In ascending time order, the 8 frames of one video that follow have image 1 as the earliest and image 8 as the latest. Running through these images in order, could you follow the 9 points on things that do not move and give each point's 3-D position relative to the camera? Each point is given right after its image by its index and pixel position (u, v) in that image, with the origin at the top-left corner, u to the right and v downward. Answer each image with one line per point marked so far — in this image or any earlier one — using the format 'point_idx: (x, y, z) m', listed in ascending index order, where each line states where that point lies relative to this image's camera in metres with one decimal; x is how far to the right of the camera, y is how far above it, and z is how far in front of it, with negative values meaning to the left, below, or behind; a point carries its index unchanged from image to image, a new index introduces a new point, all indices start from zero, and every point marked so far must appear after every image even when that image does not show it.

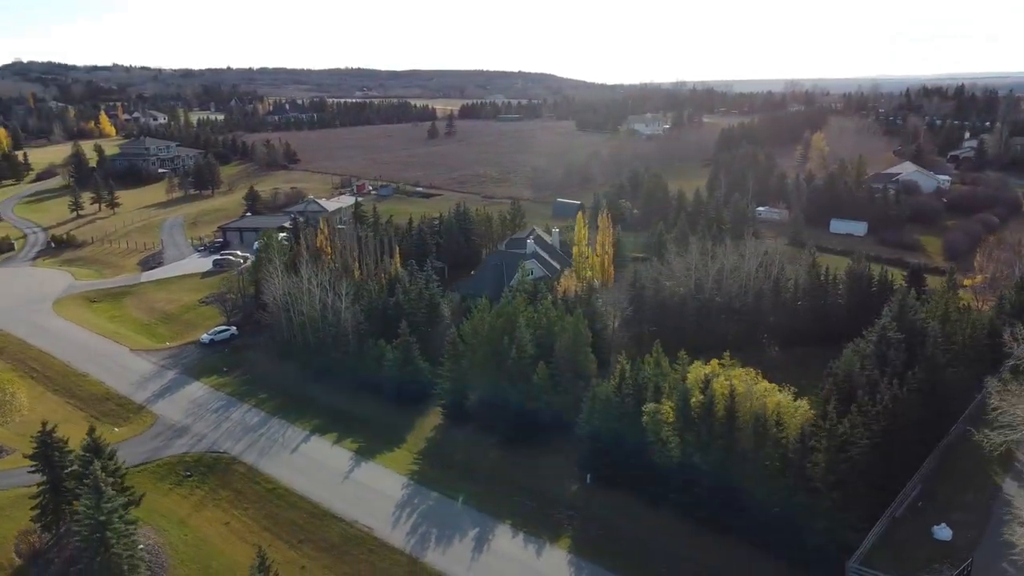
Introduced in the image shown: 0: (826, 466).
0: (+6.2, -3.5, +16.2) m
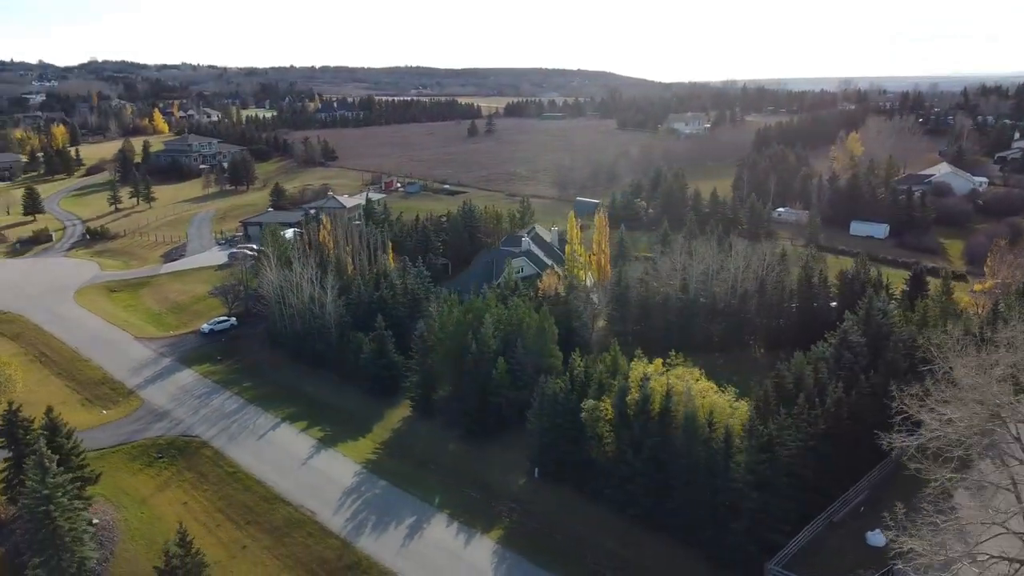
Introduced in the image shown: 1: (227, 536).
0: (+4.7, -3.6, +16.2) m
1: (-6.3, -5.5, +18.1) m
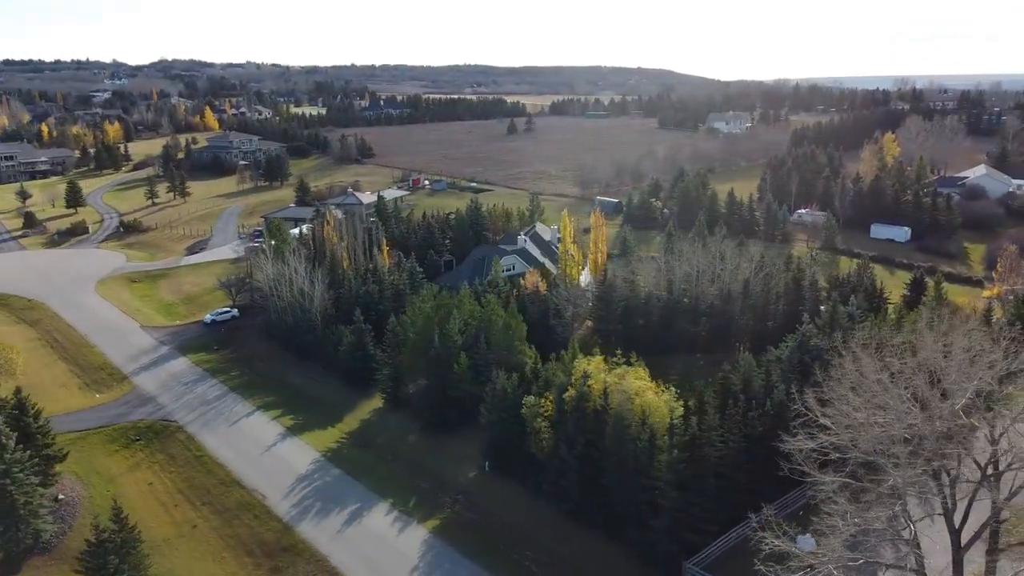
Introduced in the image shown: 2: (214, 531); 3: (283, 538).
0: (+3.1, -3.6, +16.4) m
1: (-7.7, -5.3, +19.0) m
2: (-6.7, -5.5, +18.3) m
3: (-5.0, -5.4, +17.8) m
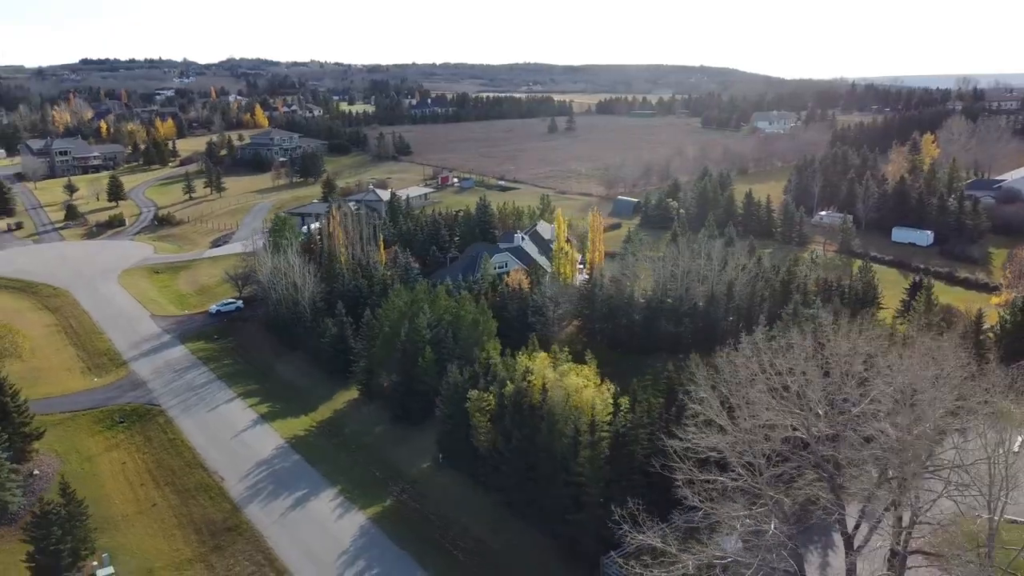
0: (+1.6, -3.5, +16.6) m
1: (-9.0, -5.1, +20.0) m
2: (-8.1, -5.2, +19.3) m
3: (-6.5, -5.2, +18.6) m
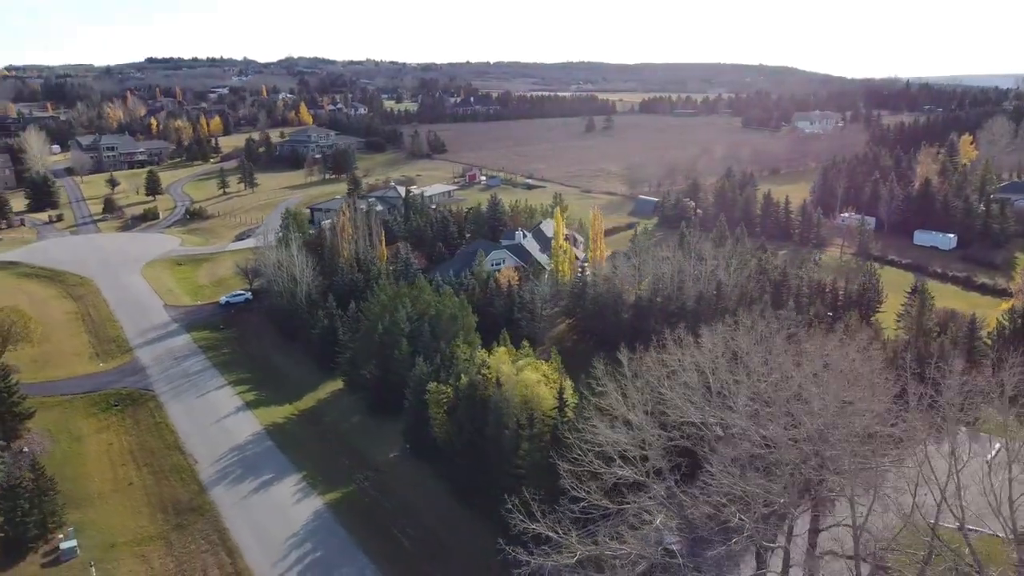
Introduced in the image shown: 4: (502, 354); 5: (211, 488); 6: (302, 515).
0: (+0.4, -3.5, +16.9) m
1: (-10.0, -4.8, +21.0) m
2: (-9.1, -5.0, +20.2) m
3: (-7.6, -5.0, +19.4) m
4: (-0.2, -1.6, +19.5) m
5: (-7.3, -4.8, +19.8) m
6: (-4.8, -5.2, +18.5) m
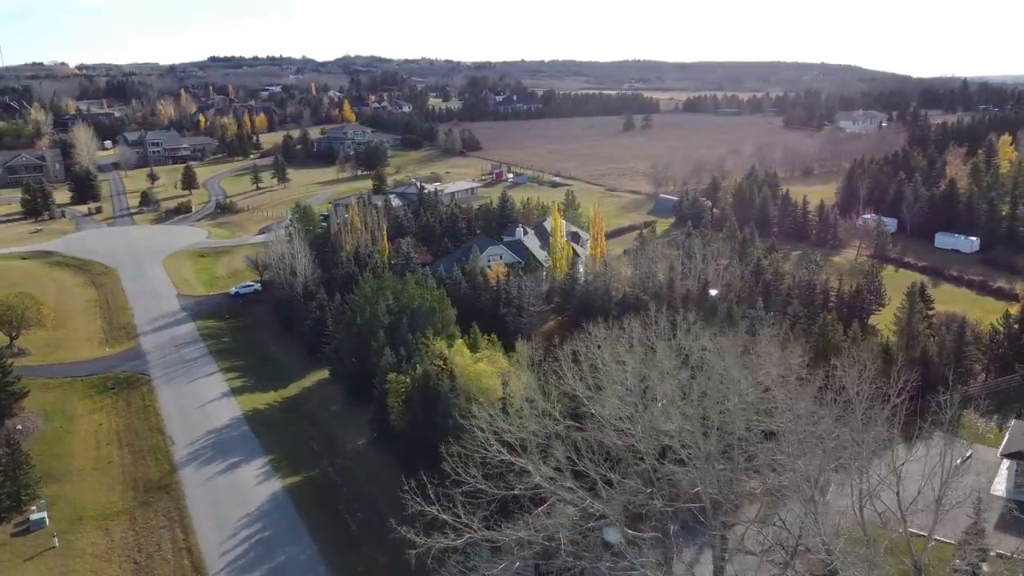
0: (-0.9, -3.3, +17.3) m
1: (-11.0, -4.5, +22.0) m
2: (-10.2, -4.7, +21.2) m
3: (-8.7, -4.7, +20.3) m
4: (-1.3, -1.4, +19.9) m
5: (-8.4, -4.6, +20.6) m
6: (-5.9, -4.9, +19.2) m
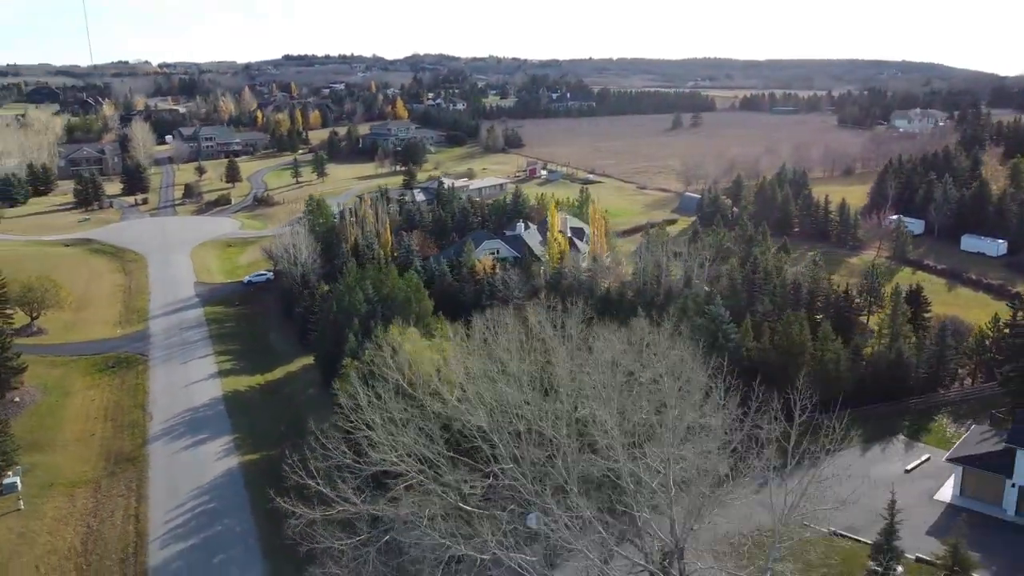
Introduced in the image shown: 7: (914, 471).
0: (-2.4, -3.1, +17.8) m
1: (-12.2, -4.0, +23.4) m
2: (-11.4, -4.2, +22.5) m
3: (-10.0, -4.3, +21.5) m
4: (-2.6, -1.2, +20.5) m
5: (-9.6, -4.1, +21.8) m
6: (-7.3, -4.6, +20.2) m
7: (+9.7, -4.4, +19.6) m
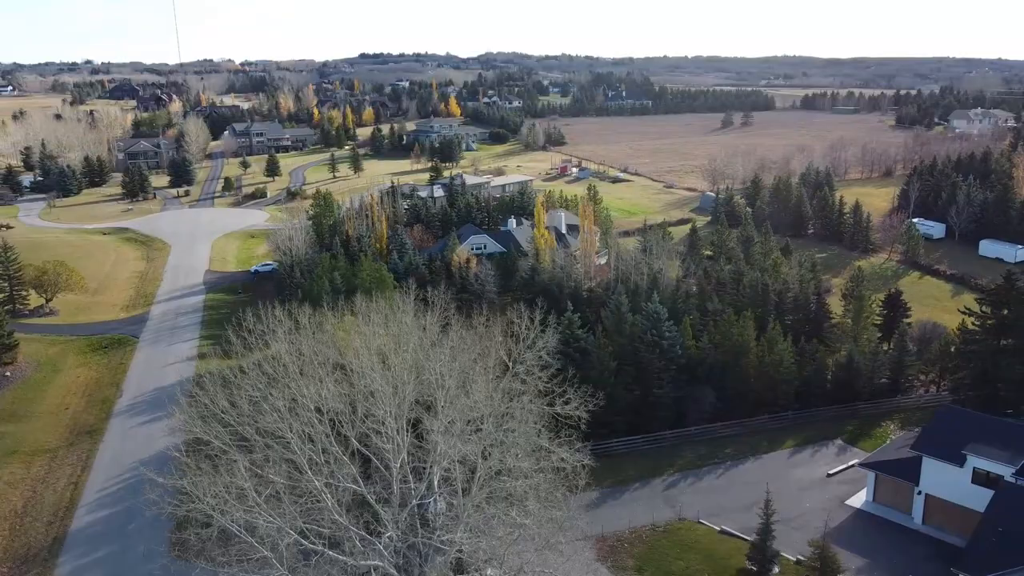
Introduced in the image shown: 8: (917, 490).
0: (-4.5, -2.8, +18.6) m
1: (-13.7, -3.5, +25.1) m
2: (-13.0, -3.7, +24.1) m
3: (-11.7, -3.9, +22.9) m
4: (-4.4, -0.9, +21.3) m
5: (-11.3, -3.7, +23.2) m
6: (-9.2, -4.2, +21.4) m
7: (+7.7, -4.5, +19.3) m
8: (+8.5, -4.2, +17.0) m
